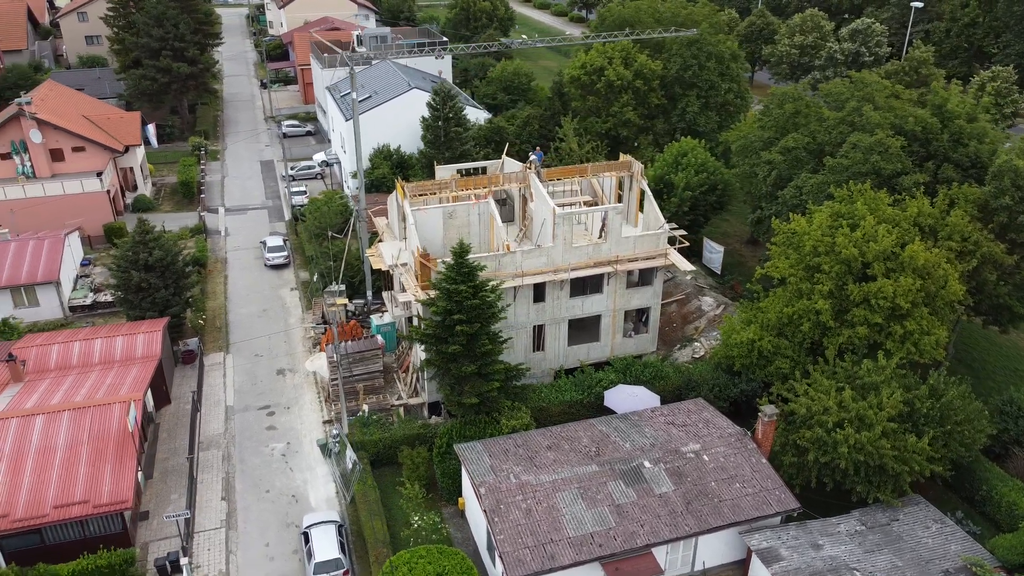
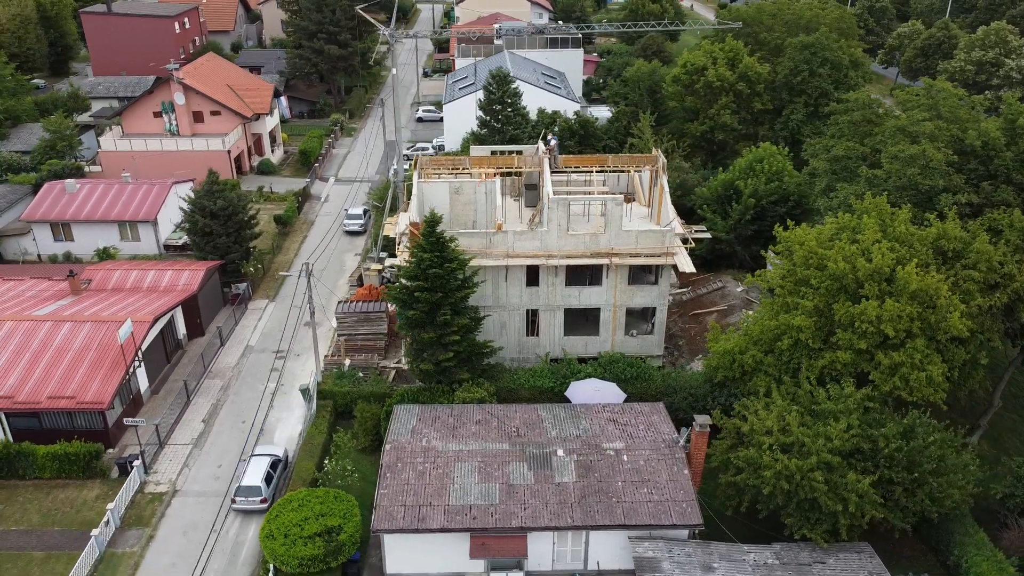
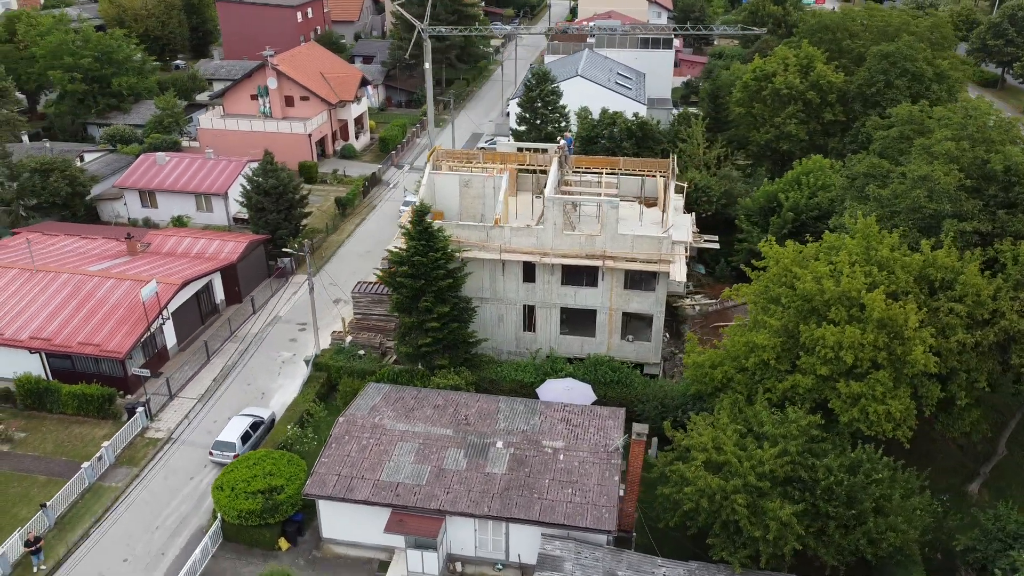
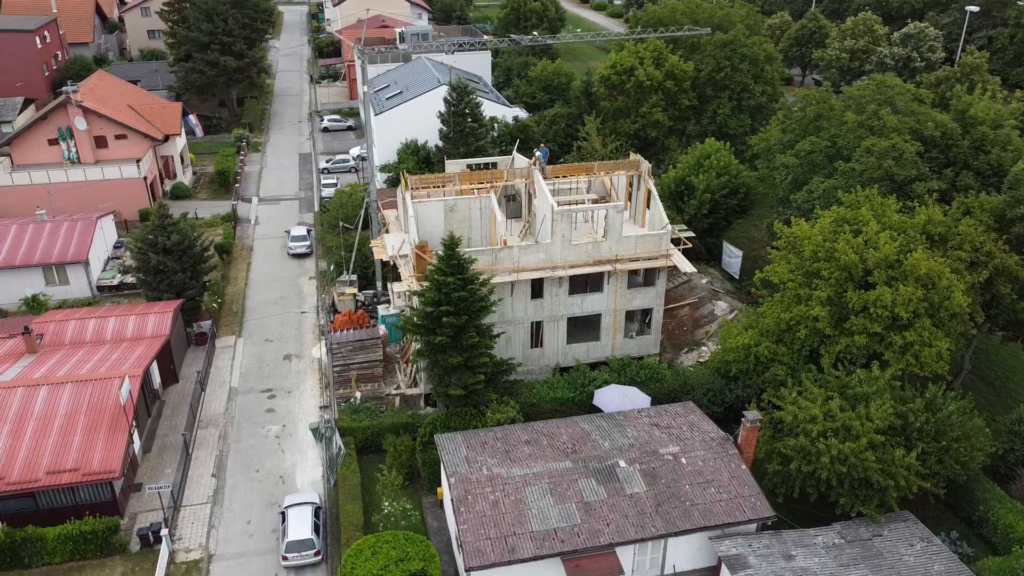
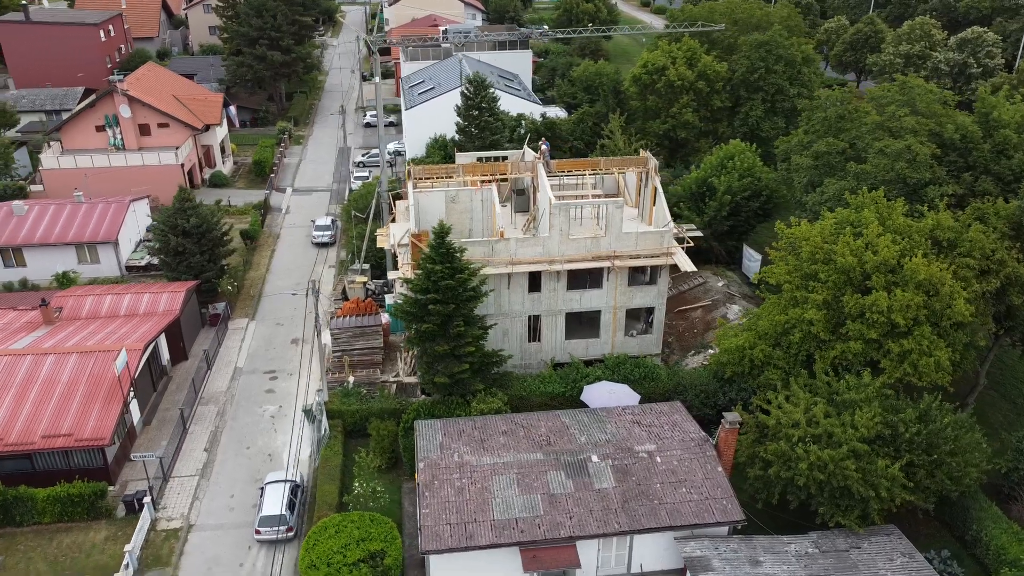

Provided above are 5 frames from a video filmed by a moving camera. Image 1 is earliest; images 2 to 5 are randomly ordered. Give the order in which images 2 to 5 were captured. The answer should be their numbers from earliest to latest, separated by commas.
4, 5, 2, 3
